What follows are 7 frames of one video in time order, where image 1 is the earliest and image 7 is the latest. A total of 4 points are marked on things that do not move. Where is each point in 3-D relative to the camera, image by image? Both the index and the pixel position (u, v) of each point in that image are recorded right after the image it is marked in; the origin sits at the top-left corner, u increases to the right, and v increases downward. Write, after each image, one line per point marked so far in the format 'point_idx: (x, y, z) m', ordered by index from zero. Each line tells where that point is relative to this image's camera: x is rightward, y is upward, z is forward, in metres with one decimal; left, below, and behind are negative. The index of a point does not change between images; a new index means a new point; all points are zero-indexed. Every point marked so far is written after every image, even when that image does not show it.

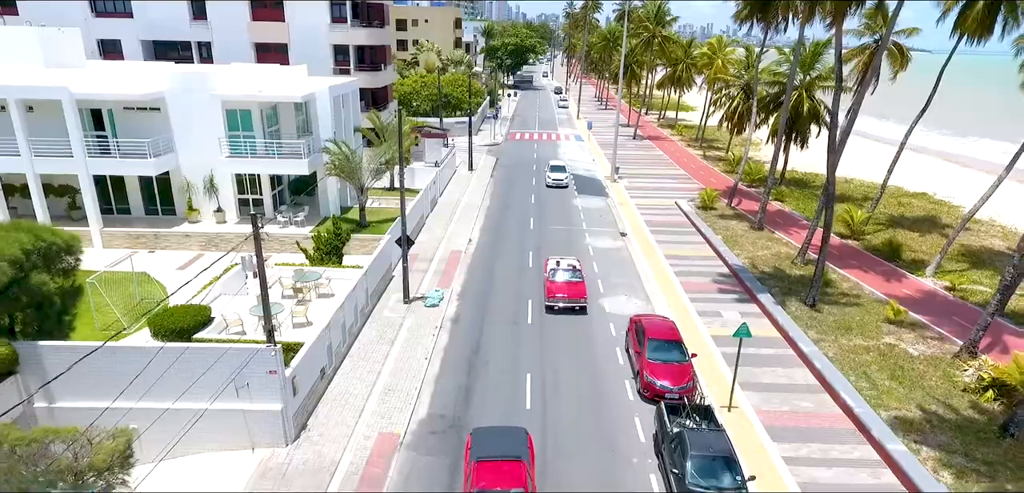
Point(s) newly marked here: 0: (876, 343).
0: (+11.6, -3.0, +19.9) m
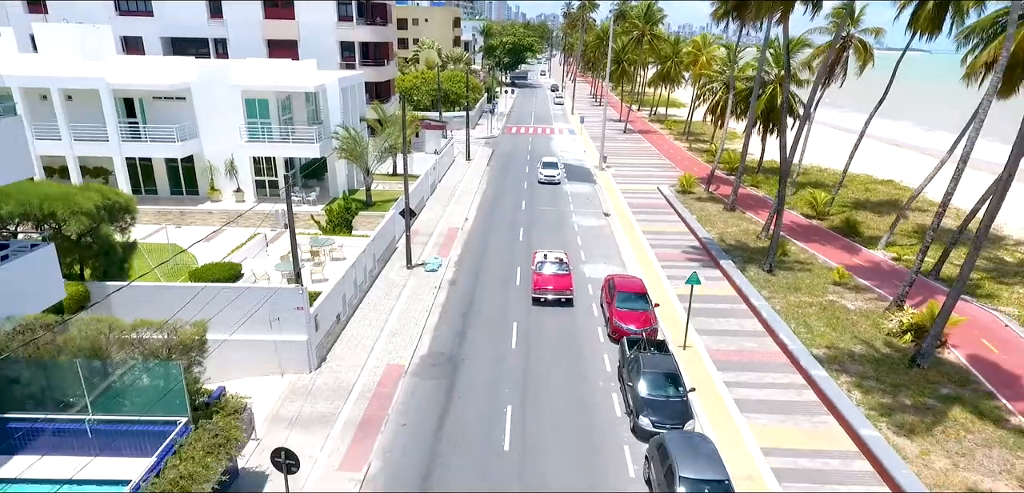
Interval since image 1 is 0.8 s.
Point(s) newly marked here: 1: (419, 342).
0: (+11.2, -1.9, +22.8) m
1: (-2.9, -3.0, +19.7) m
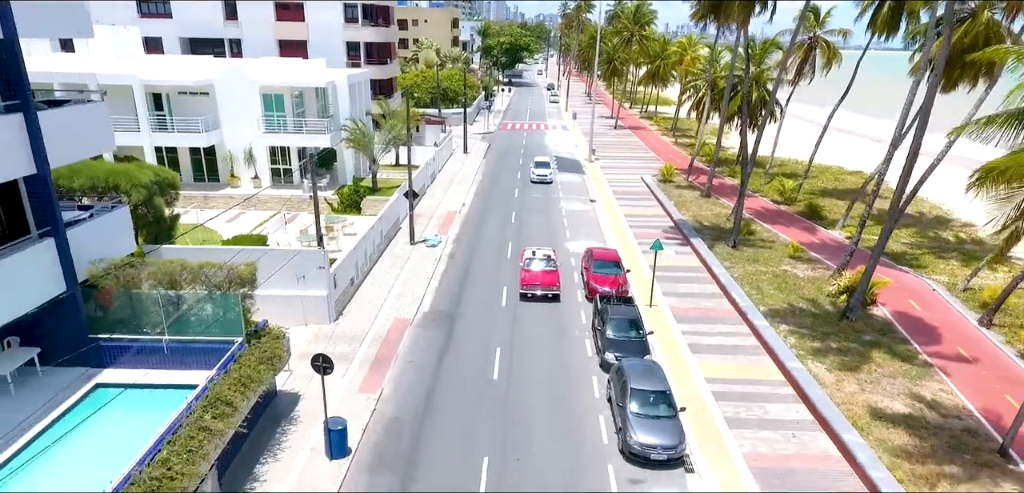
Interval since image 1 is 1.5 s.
0: (+10.8, -0.9, +25.9) m
1: (-3.3, -2.0, +22.8) m
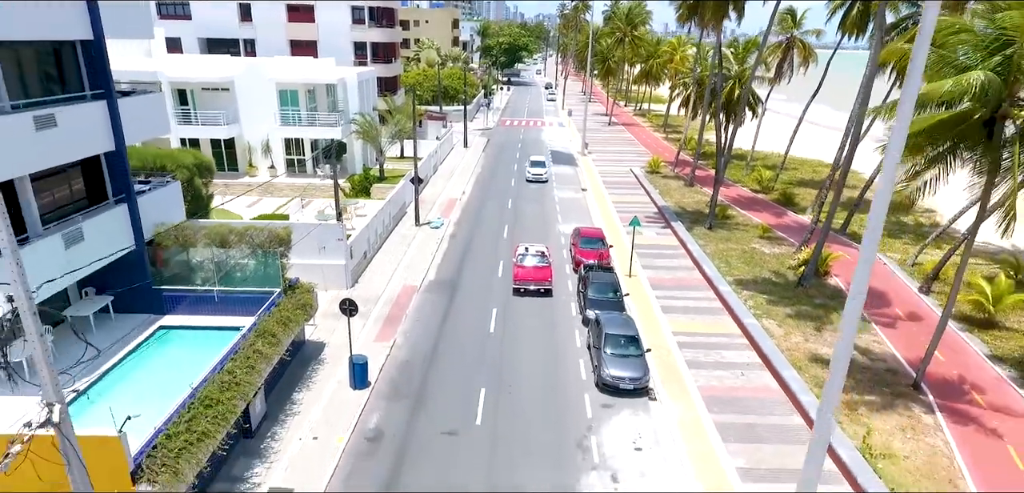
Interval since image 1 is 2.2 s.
0: (+10.6, 0.0, +28.8) m
1: (-3.5, -1.0, +25.6) m
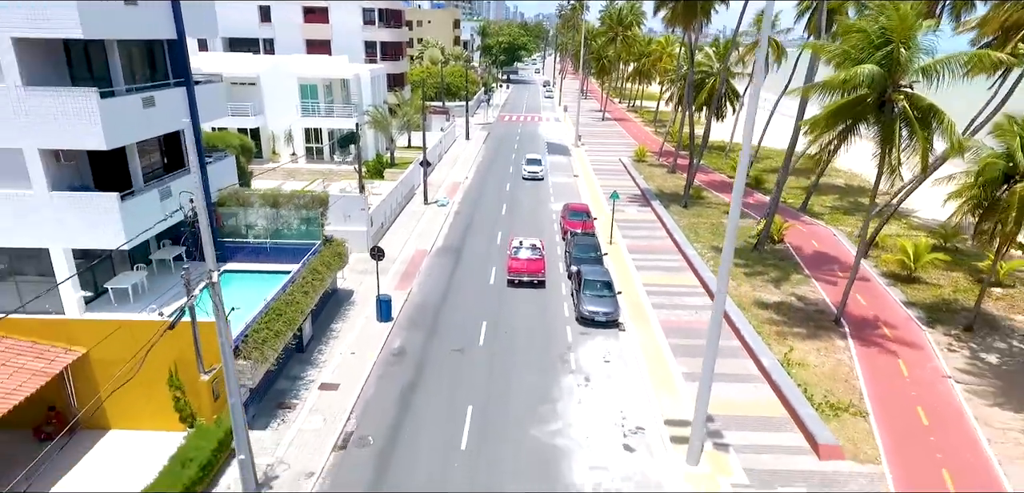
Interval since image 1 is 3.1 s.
0: (+10.5, +1.4, +32.9) m
1: (-3.6, +0.3, +29.7) m
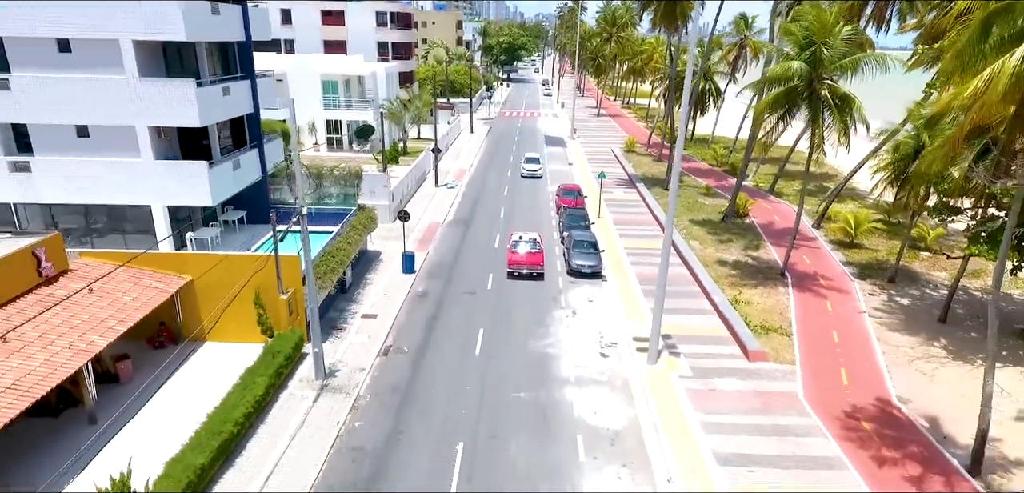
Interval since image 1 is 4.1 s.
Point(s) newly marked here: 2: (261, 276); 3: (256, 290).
0: (+10.5, +2.8, +37.4) m
1: (-3.5, +1.7, +34.2) m
2: (-7.5, -0.9, +18.7) m
3: (-7.7, -1.3, +18.8) m
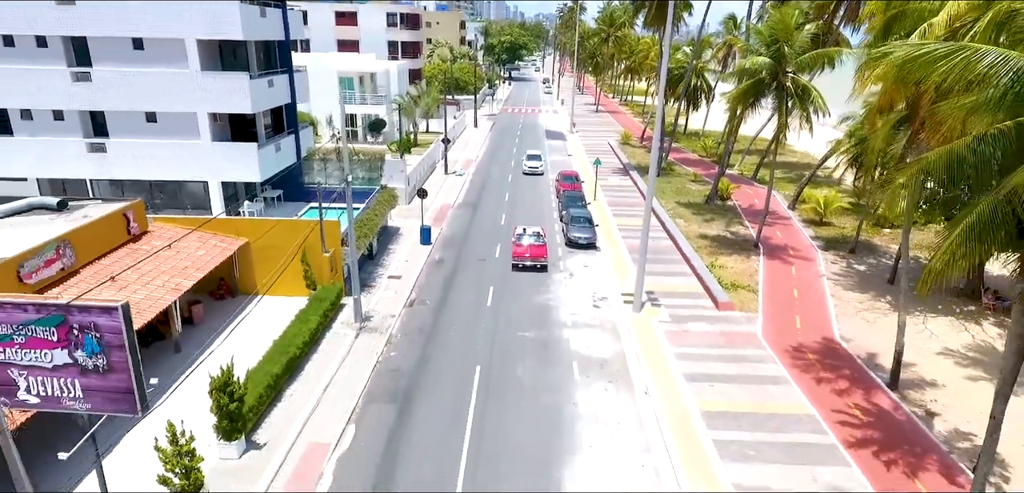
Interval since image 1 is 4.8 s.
0: (+10.8, +4.0, +40.9) m
1: (-3.3, +2.9, +37.7) m
2: (-7.3, +0.3, +22.2) m
3: (-7.4, -0.1, +22.2) m
